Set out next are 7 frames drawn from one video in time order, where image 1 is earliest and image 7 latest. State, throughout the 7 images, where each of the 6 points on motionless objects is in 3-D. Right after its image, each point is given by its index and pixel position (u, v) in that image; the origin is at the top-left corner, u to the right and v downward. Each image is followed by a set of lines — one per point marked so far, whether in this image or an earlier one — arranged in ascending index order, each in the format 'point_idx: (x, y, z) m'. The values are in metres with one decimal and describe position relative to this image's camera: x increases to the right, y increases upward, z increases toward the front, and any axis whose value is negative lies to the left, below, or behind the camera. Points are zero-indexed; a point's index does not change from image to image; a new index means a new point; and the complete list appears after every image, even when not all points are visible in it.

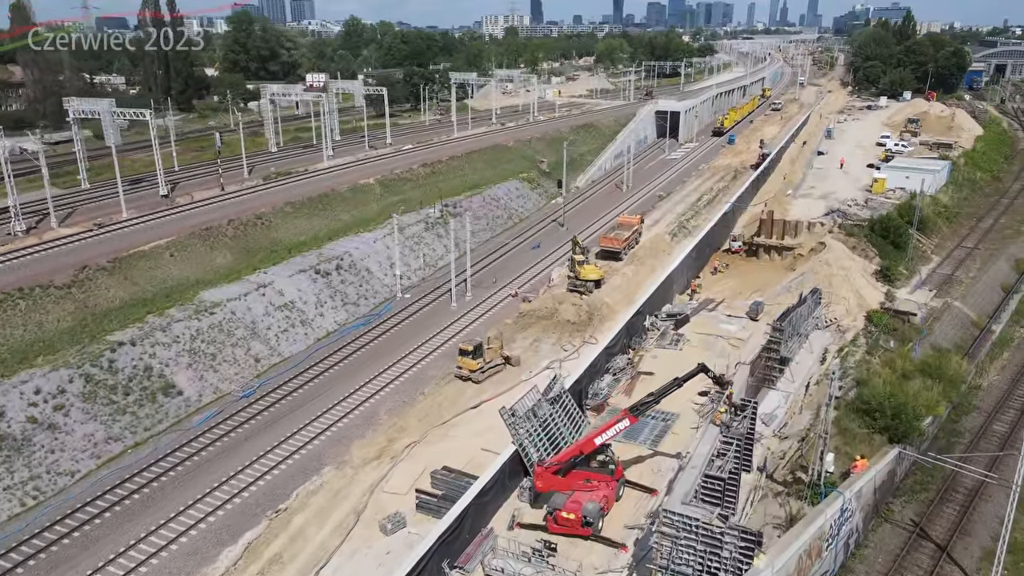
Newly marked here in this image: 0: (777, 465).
0: (+6.8, -4.5, +18.6) m
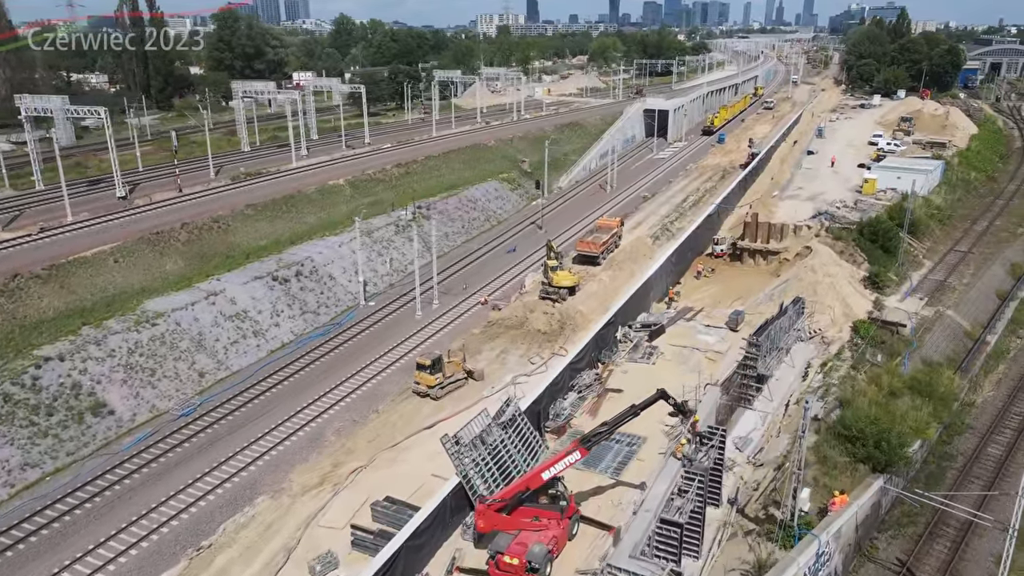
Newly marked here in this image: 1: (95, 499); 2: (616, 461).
0: (+5.5, -4.9, +16.8) m
1: (-11.1, -5.6, +19.3) m
2: (+2.7, -4.5, +18.8) m
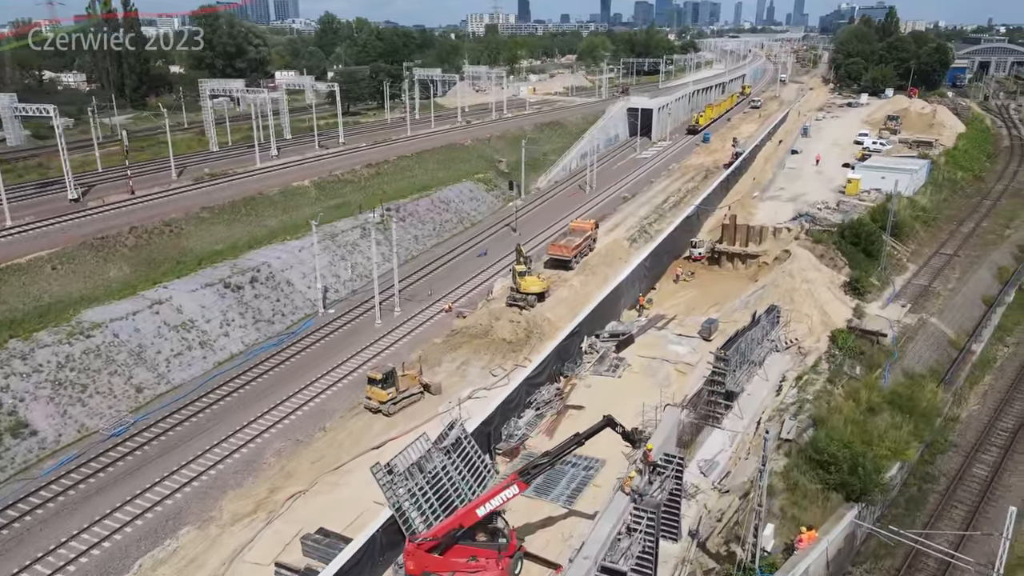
0: (+4.2, -5.1, +15.4) m
1: (-12.4, -5.9, +17.7) m
2: (+1.4, -4.7, +17.3) m
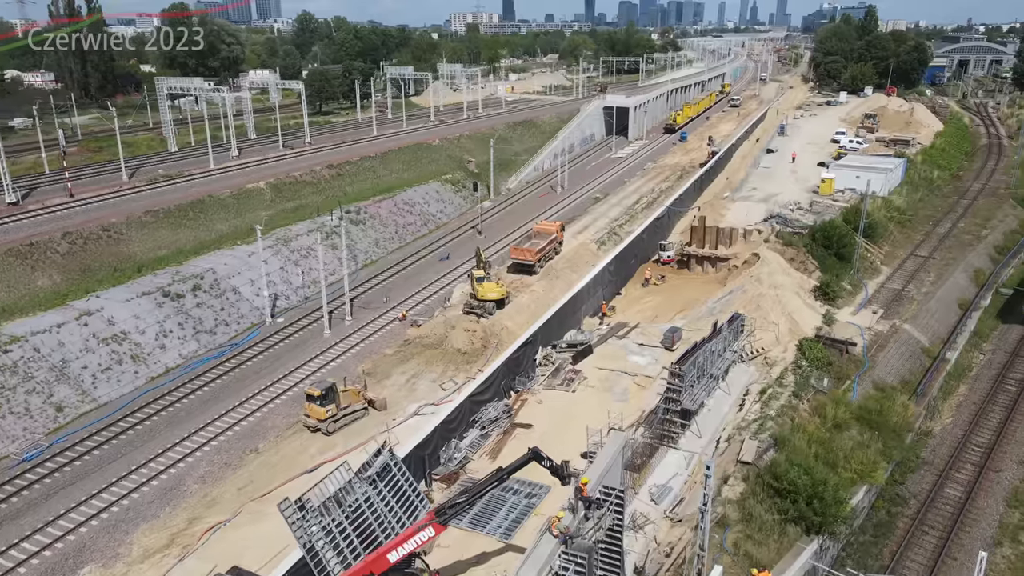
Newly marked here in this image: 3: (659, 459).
0: (+2.8, -5.4, +14.0) m
1: (-13.8, -6.3, +16.0) m
2: (-0.1, -5.0, +15.8) m
3: (+3.6, -4.1, +17.5) m
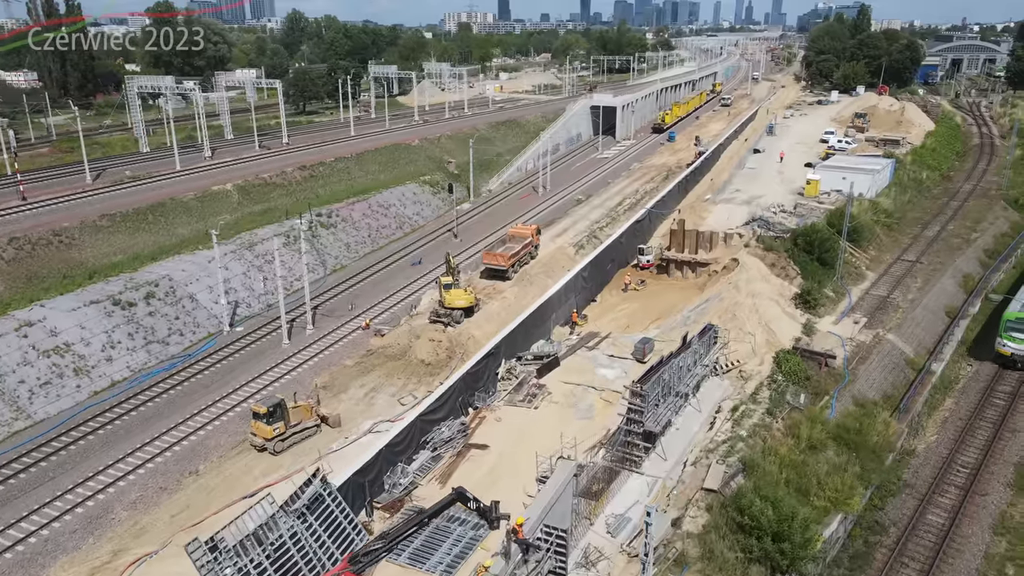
0: (+1.7, -5.7, +12.7) m
1: (-15.0, -6.6, +14.6) m
2: (-1.2, -5.3, +14.5) m
3: (+2.4, -4.4, +16.3) m
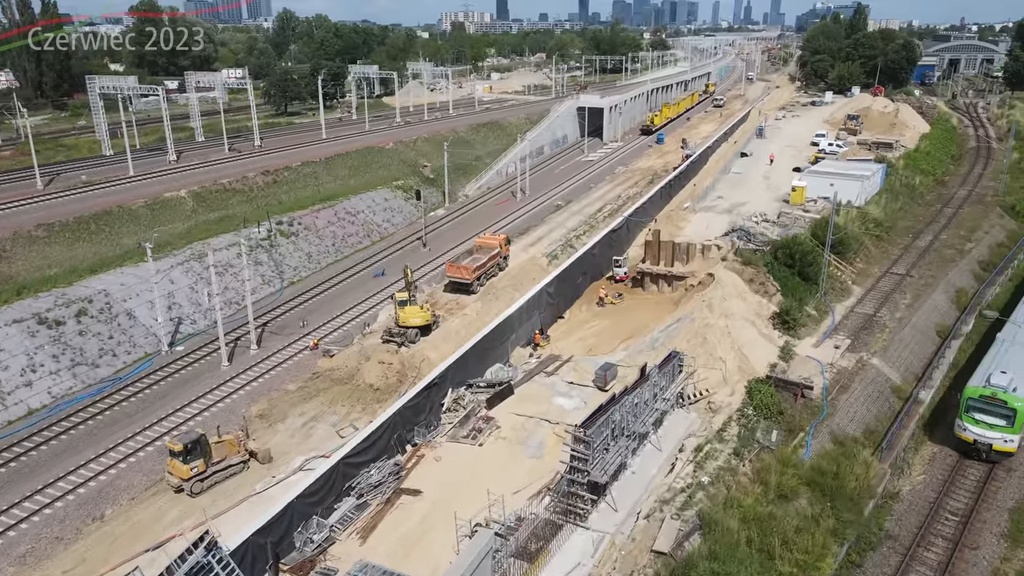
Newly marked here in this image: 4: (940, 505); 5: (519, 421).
0: (+0.3, -6.3, +10.8) m
1: (-16.4, -7.2, +12.7) m
2: (-2.6, -5.9, +12.6) m
3: (+1.0, -5.0, +14.3) m
4: (+10.0, -5.1, +16.9) m
5: (+0.2, -3.5, +19.5) m
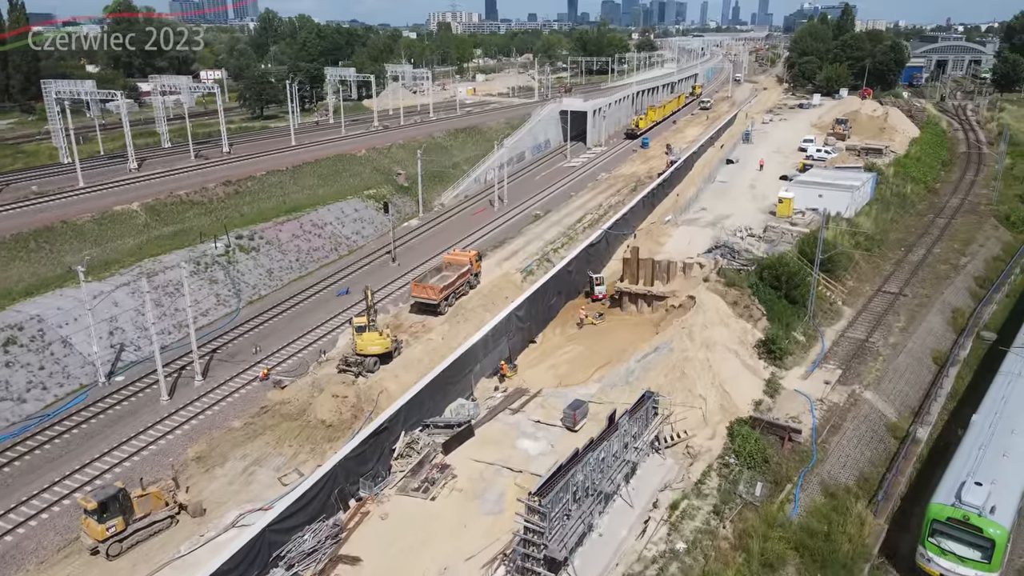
0: (-0.6, -7.1, +8.9) m
1: (-17.3, -8.1, +10.6) m
2: (-3.6, -6.7, +10.7) m
3: (0.0, -5.8, +12.5) m
4: (+9.0, -5.9, +15.2) m
5: (-0.8, -4.4, +17.6) m
